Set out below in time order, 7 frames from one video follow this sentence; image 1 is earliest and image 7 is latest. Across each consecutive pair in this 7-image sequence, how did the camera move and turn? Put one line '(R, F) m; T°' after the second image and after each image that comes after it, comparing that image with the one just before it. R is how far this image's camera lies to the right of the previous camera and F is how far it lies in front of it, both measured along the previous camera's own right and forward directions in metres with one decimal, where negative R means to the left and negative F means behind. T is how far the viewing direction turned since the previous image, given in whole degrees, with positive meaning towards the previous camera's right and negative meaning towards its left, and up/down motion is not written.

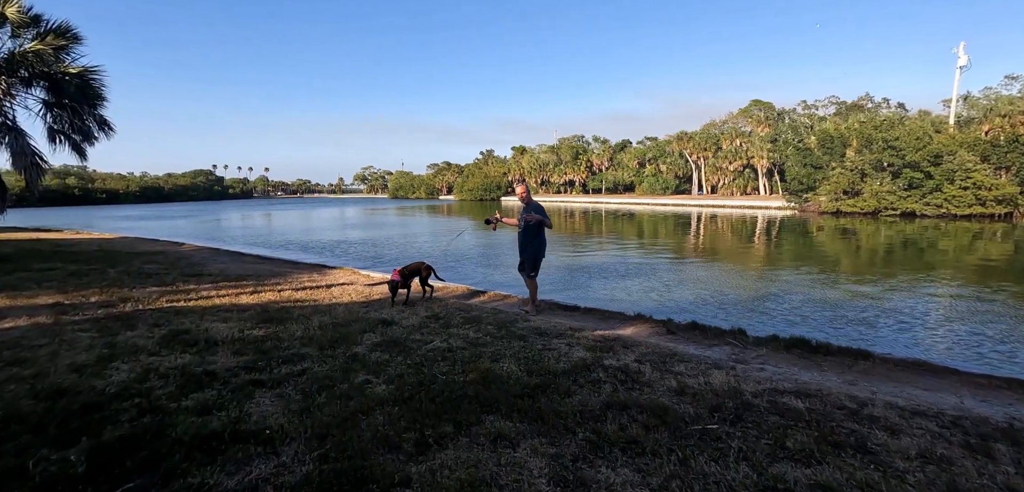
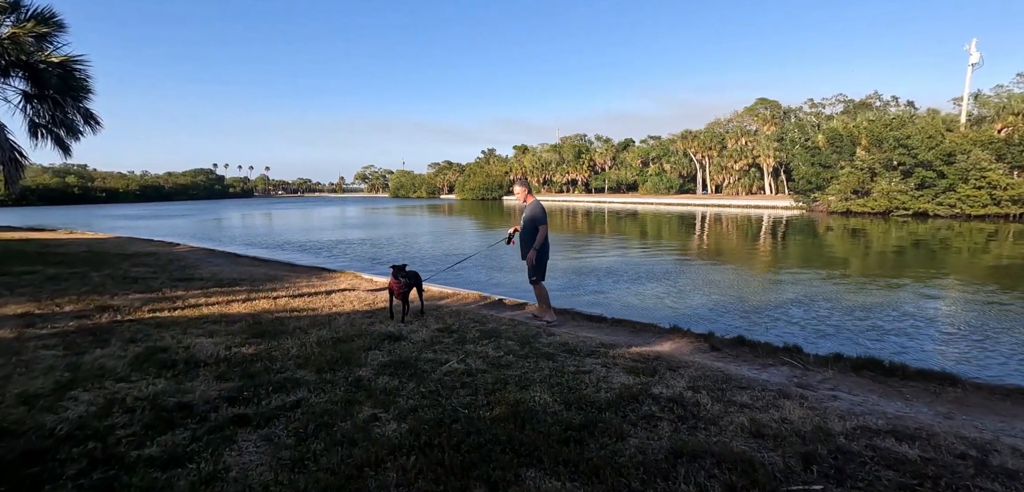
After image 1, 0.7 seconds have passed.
(-0.2, +0.6) m; 0°
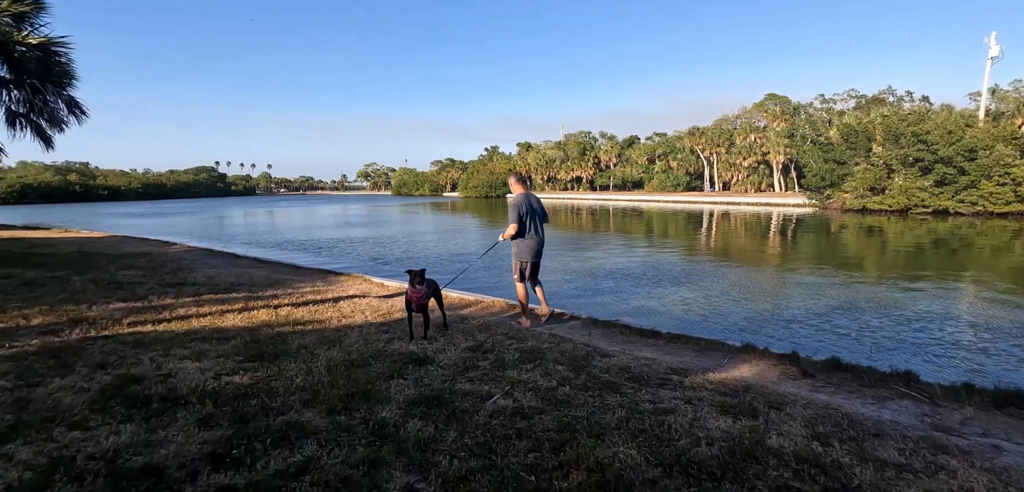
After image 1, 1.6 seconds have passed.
(-0.4, +0.8) m; 0°
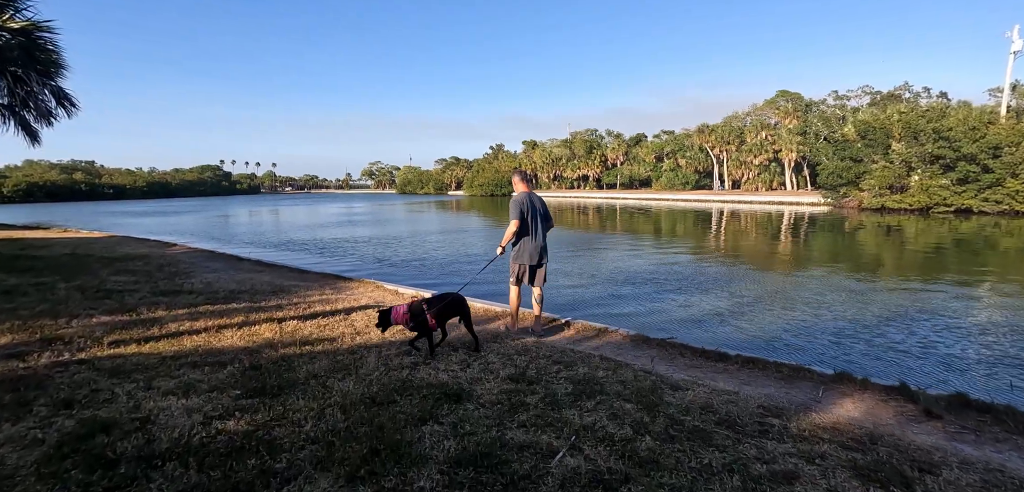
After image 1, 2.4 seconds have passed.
(-0.3, +0.7) m; 0°
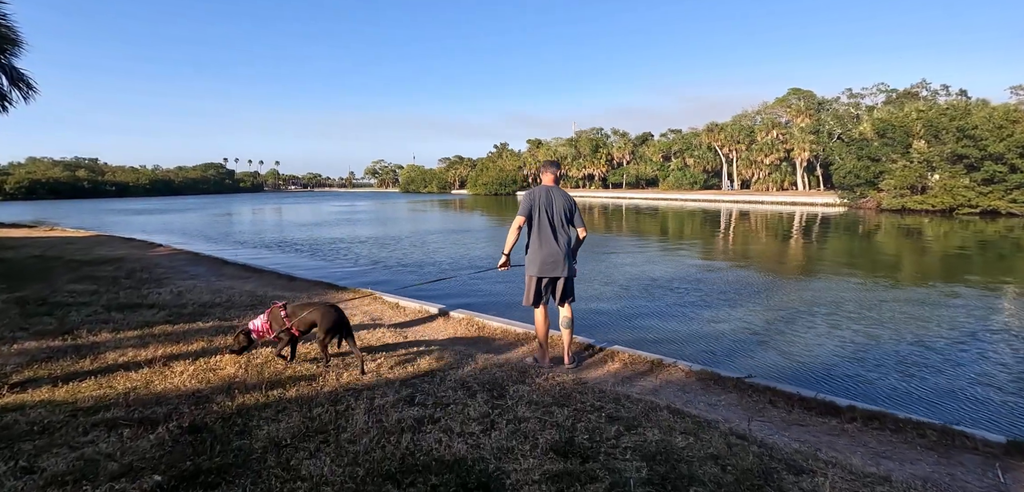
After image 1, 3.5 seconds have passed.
(-0.2, +1.0) m; 0°
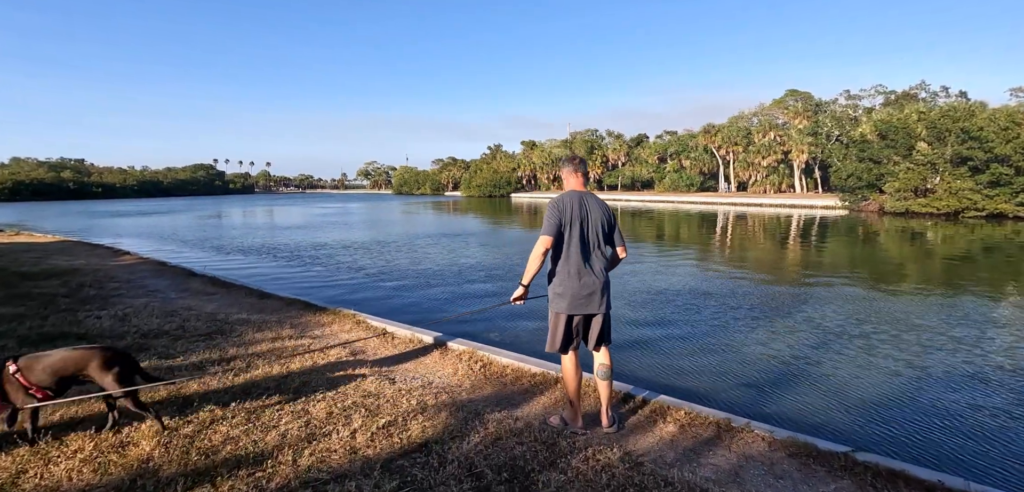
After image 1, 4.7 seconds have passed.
(-0.2, +0.9) m; +1°
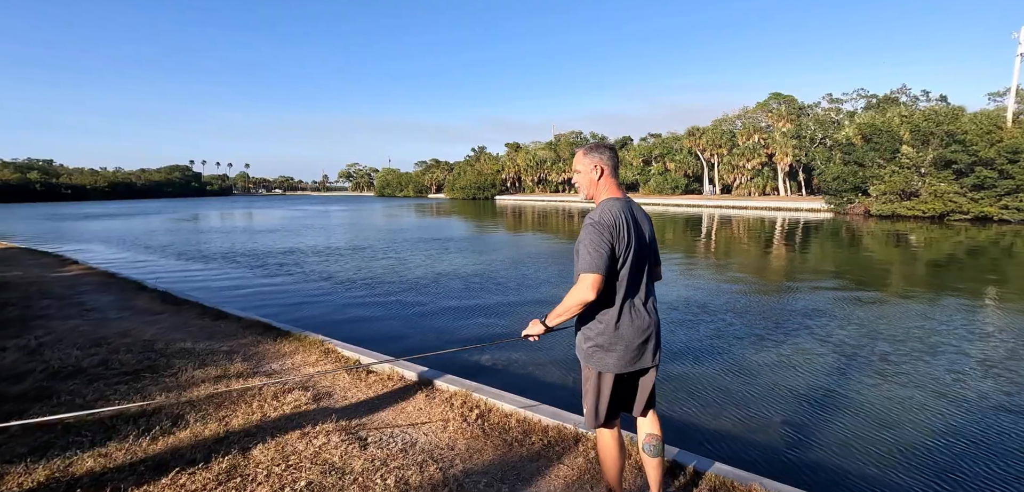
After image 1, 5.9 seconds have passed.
(-0.1, +0.8) m; +2°
